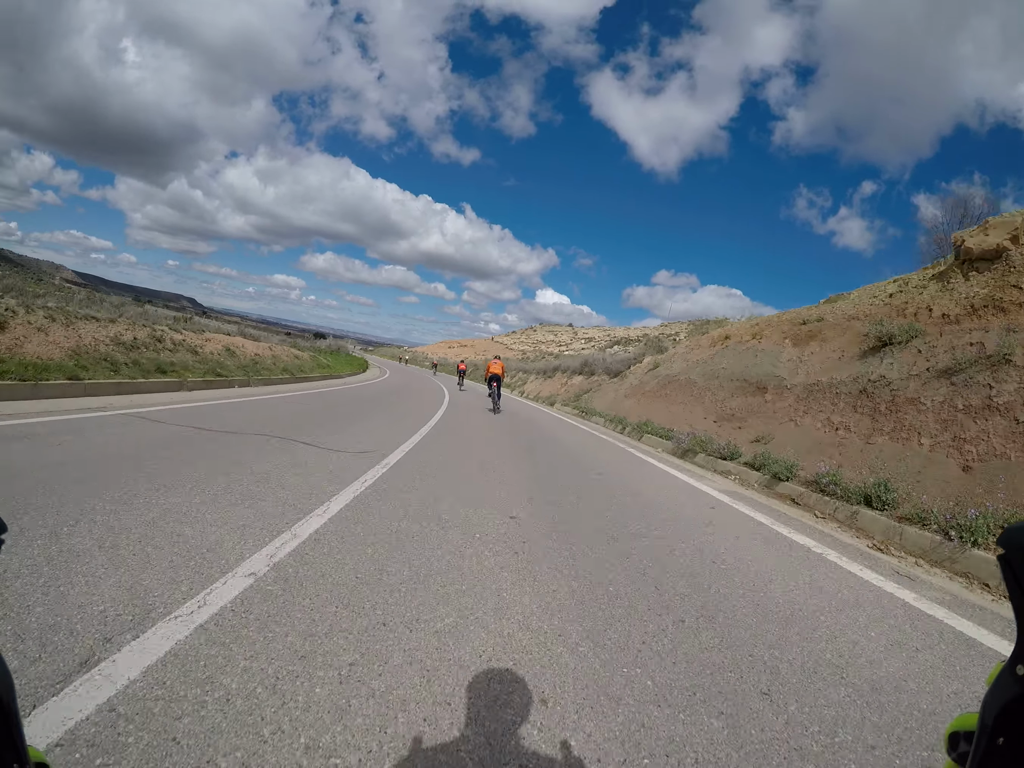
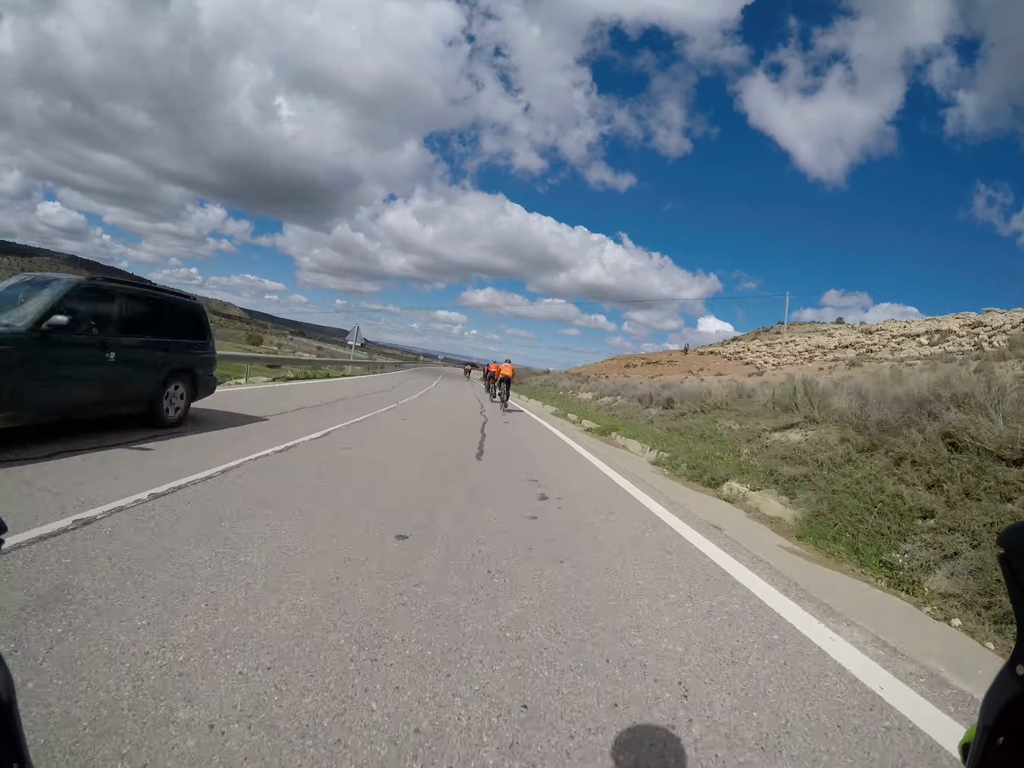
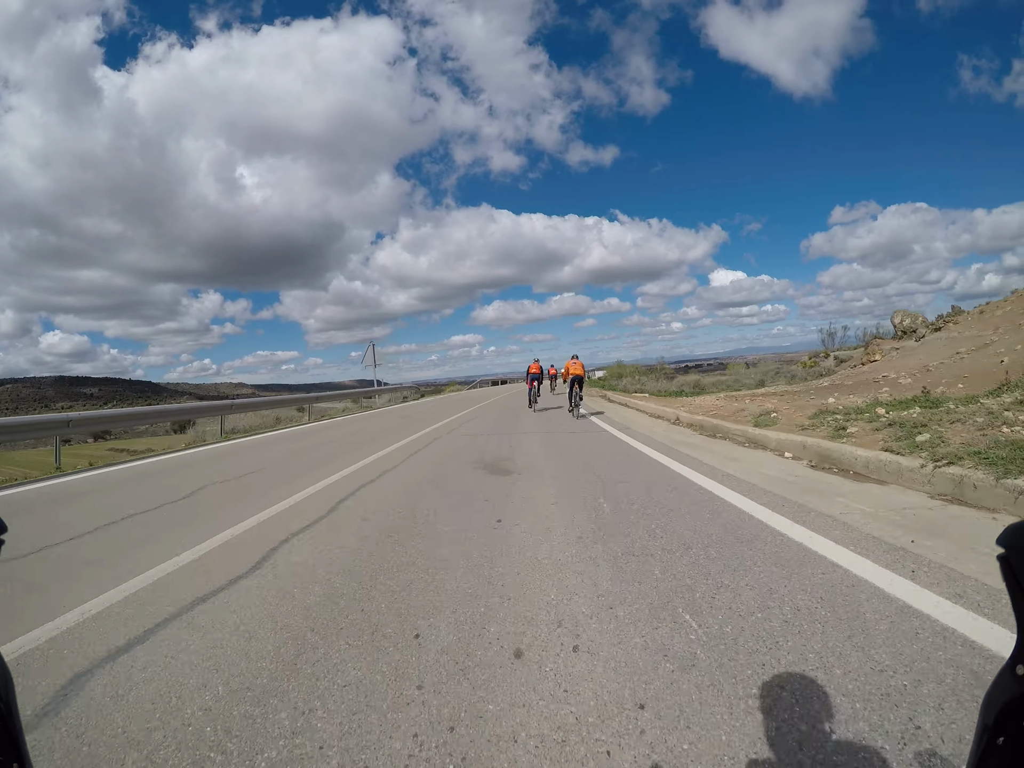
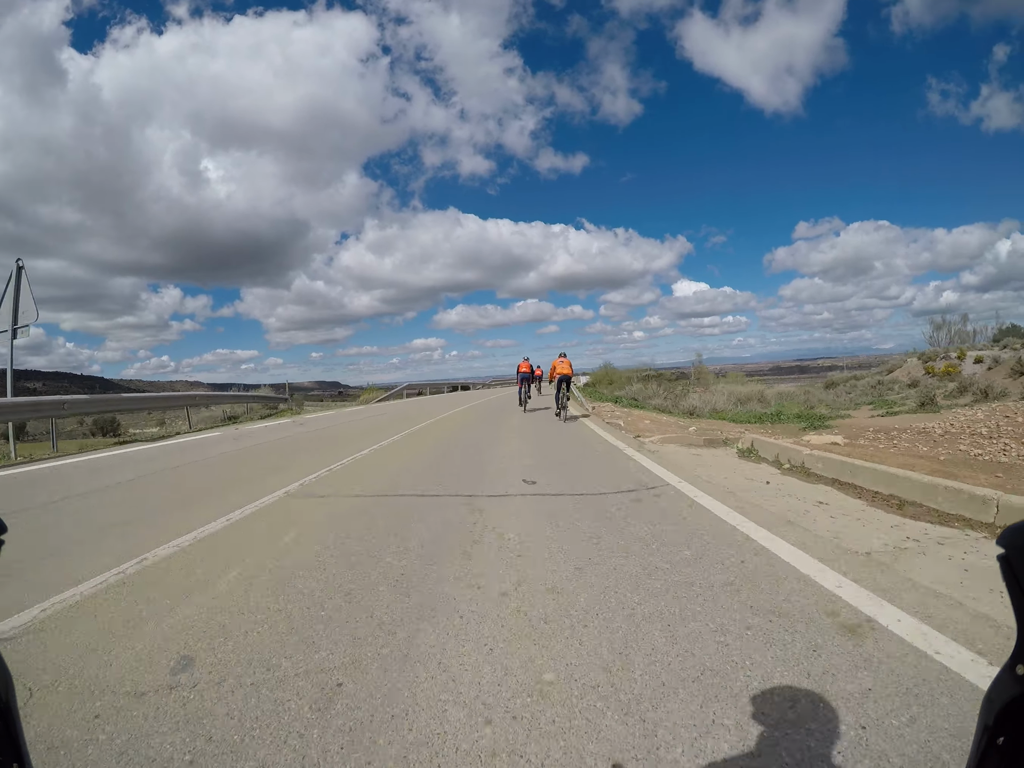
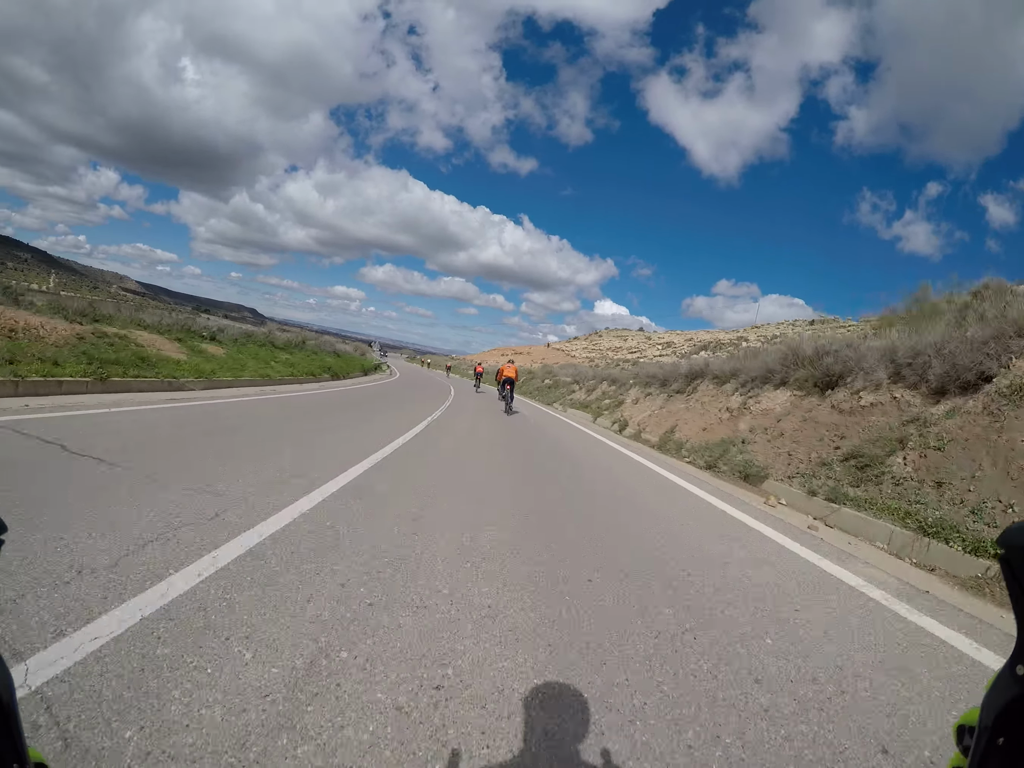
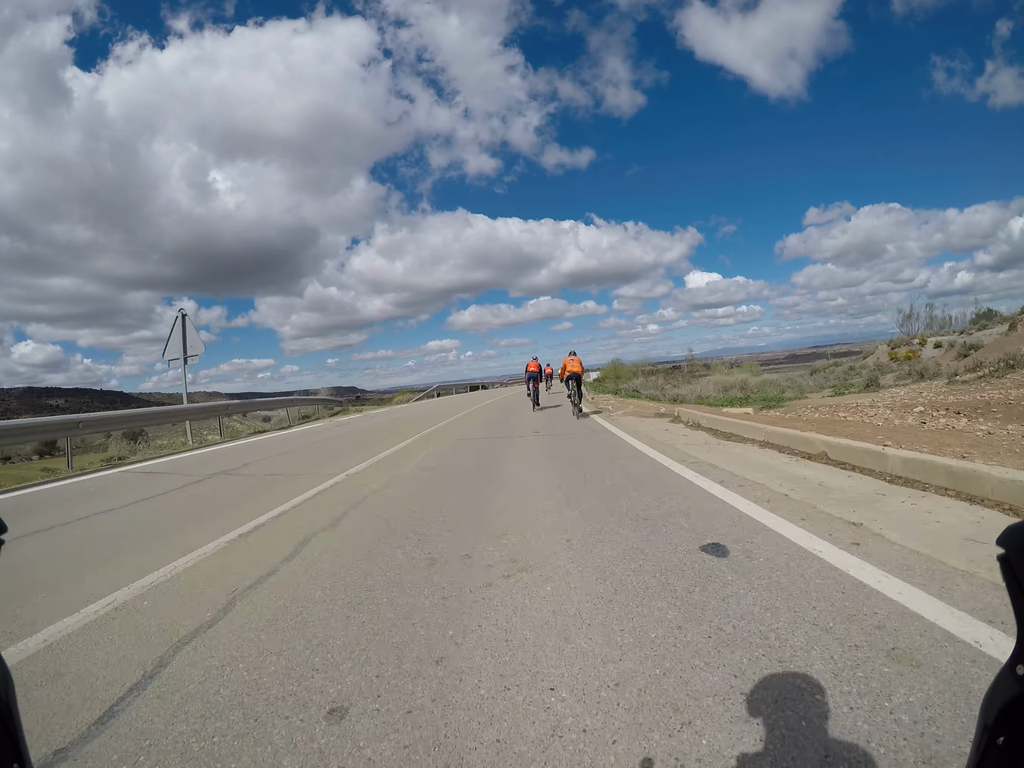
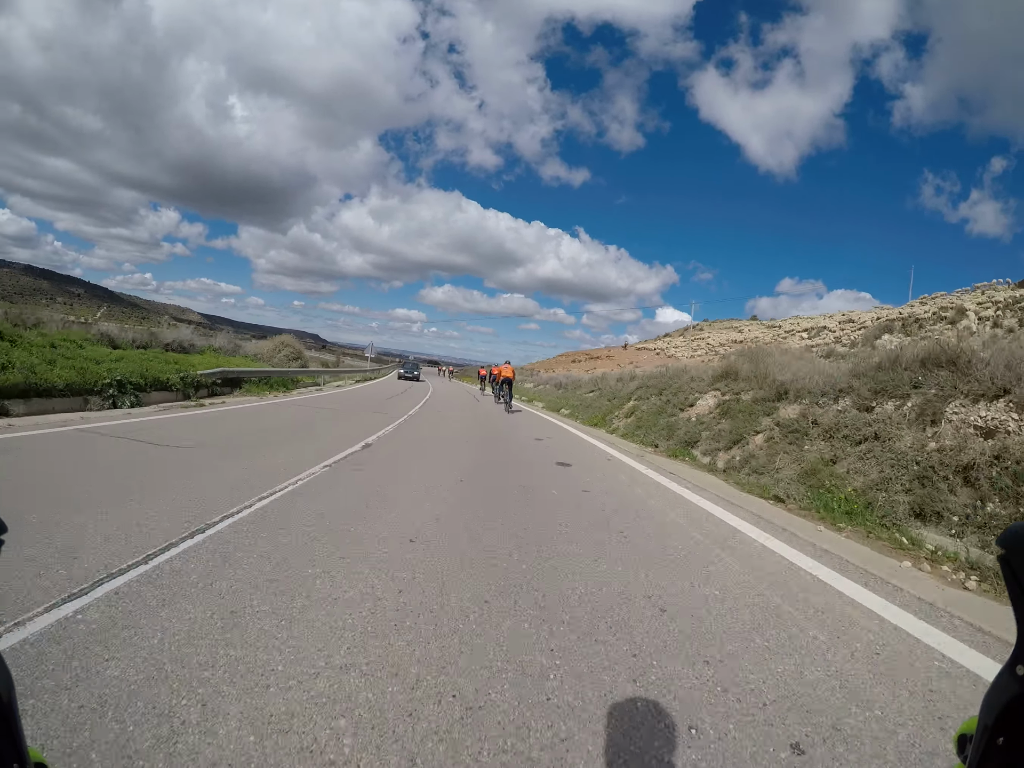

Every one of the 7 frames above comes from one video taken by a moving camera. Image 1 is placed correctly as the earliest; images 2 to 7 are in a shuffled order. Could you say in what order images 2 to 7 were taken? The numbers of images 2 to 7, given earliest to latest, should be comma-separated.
5, 7, 2, 3, 6, 4
